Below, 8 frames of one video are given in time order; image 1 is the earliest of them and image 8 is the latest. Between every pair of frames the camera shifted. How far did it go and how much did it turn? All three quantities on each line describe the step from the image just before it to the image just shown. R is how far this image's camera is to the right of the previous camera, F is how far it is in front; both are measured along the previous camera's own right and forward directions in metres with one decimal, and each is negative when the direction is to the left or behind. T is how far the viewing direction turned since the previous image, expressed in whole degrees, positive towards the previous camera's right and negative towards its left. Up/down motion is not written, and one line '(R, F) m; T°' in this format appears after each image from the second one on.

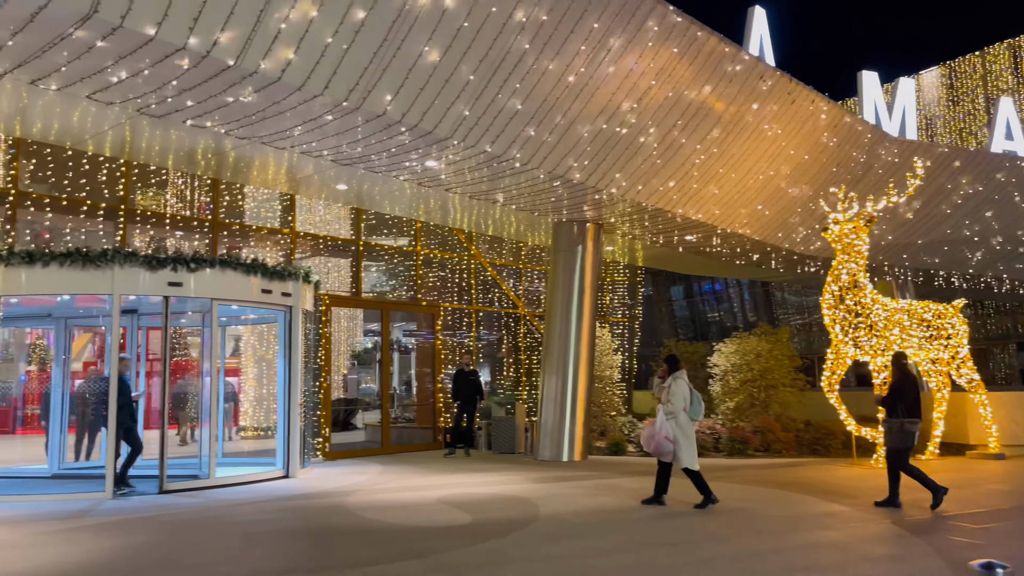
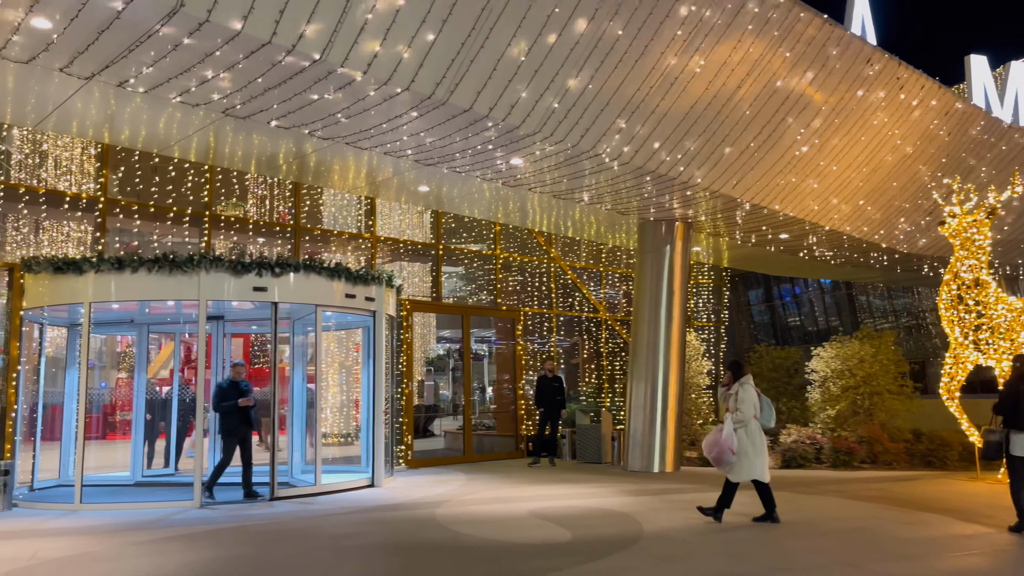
(-0.2, +0.4) m; -5°
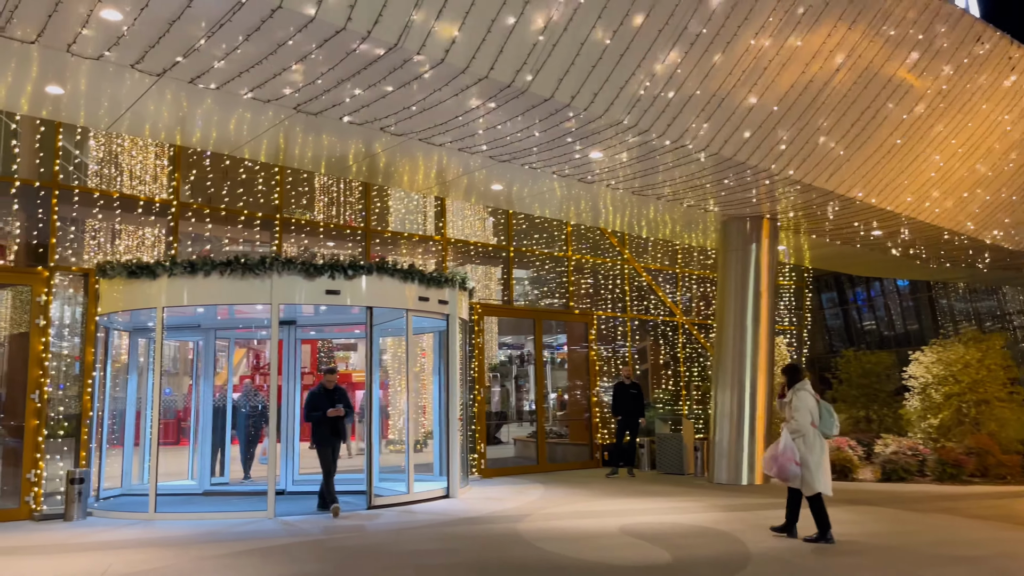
(-0.2, +0.4) m; -4°
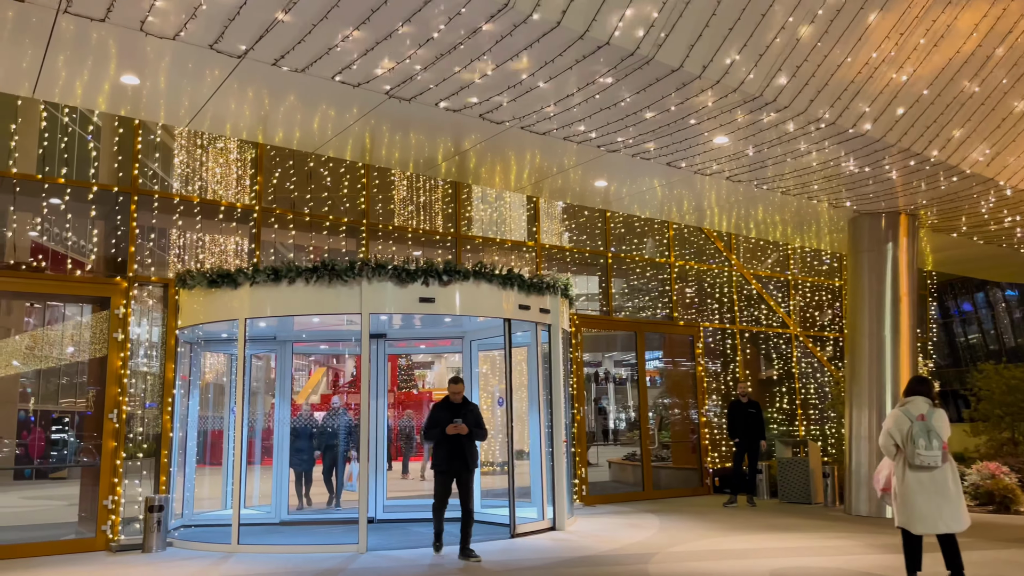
(-0.4, +0.8) m; -5°
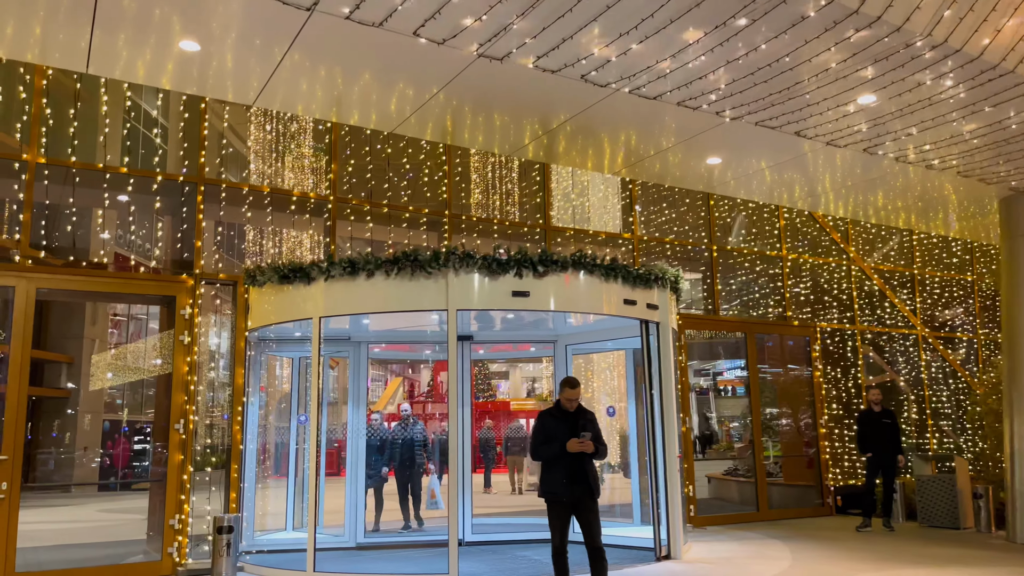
(-0.3, +0.9) m; -5°
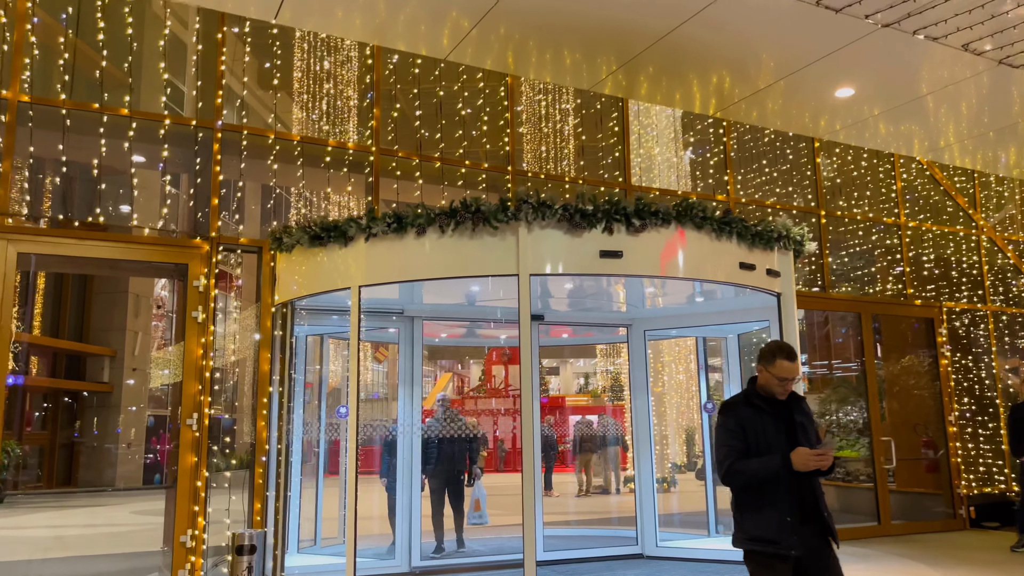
(-0.2, +1.3) m; -3°
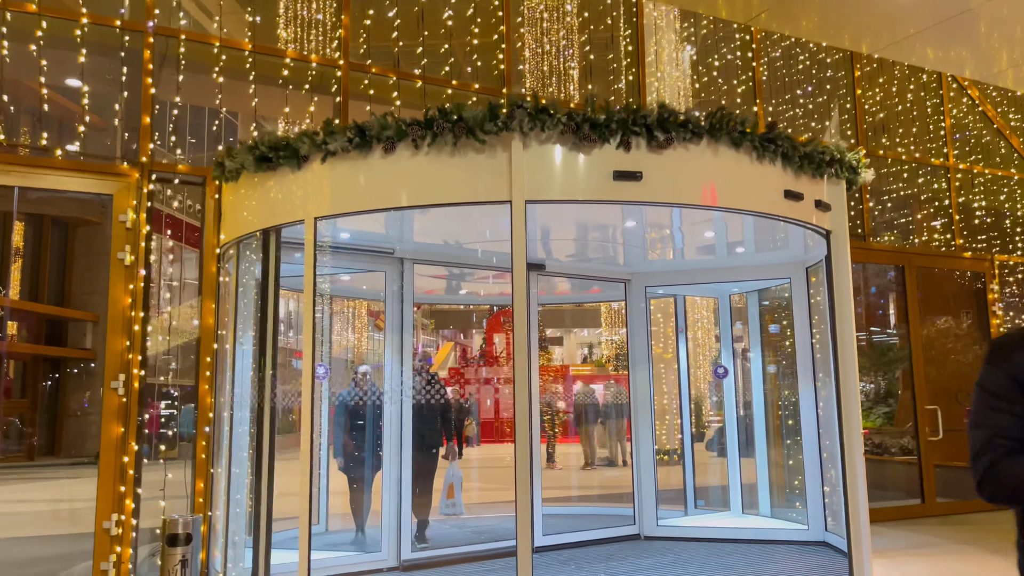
(+0.1, +0.9) m; 0°
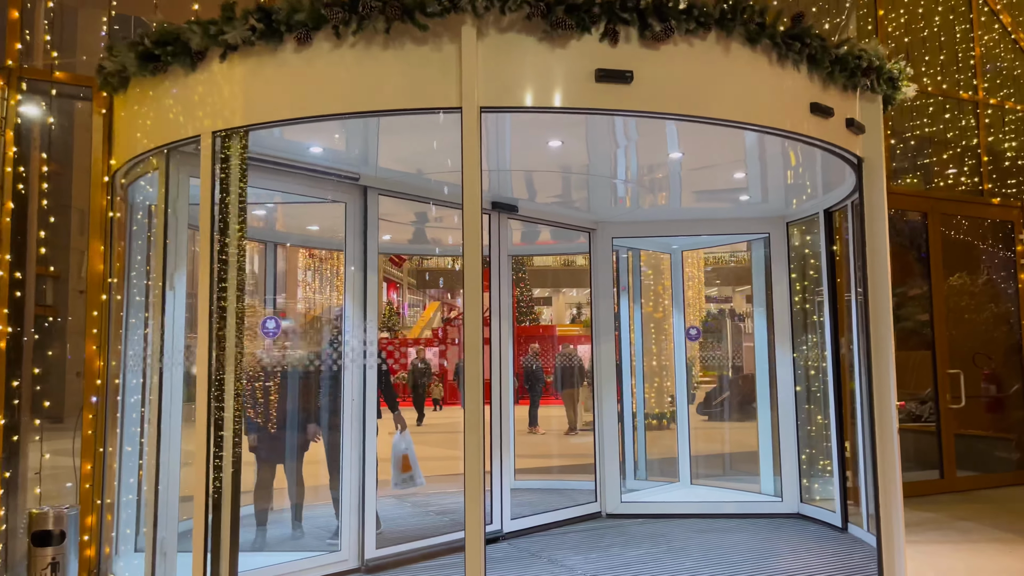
(+0.1, +0.8) m; +1°
